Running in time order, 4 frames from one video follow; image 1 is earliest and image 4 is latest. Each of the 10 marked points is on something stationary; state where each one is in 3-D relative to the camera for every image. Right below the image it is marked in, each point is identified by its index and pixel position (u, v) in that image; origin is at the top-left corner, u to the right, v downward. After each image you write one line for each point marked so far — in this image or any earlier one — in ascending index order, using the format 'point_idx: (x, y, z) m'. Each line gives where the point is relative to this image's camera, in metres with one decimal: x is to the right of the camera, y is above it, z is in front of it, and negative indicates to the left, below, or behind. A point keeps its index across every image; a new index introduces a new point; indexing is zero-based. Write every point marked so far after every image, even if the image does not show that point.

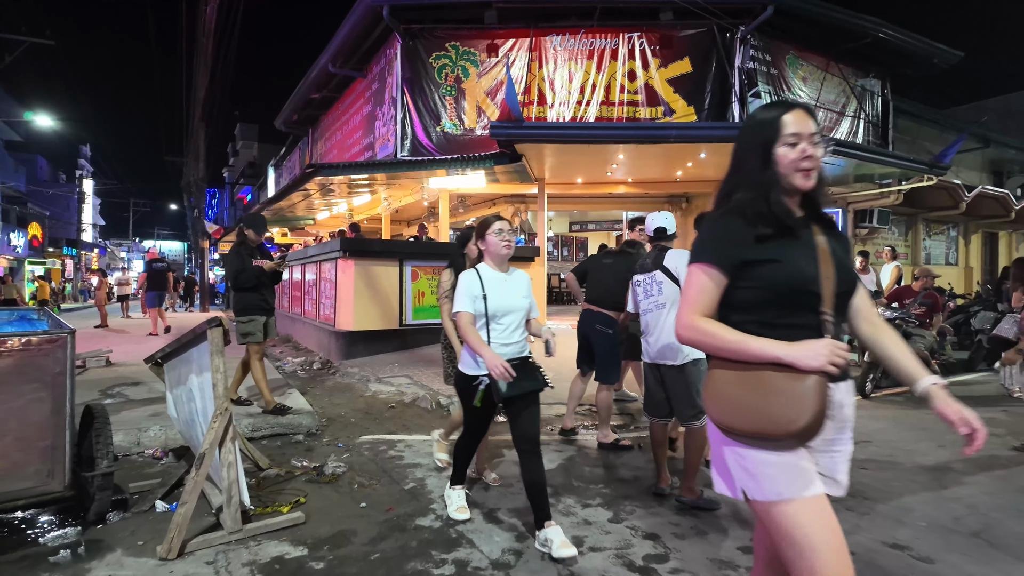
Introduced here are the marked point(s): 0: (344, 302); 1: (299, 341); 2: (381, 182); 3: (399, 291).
0: (-2.5, -0.2, +8.9) m
1: (-4.2, -1.0, +11.9) m
2: (-2.5, +2.0, +11.2) m
3: (-1.7, 0.0, +9.1) m
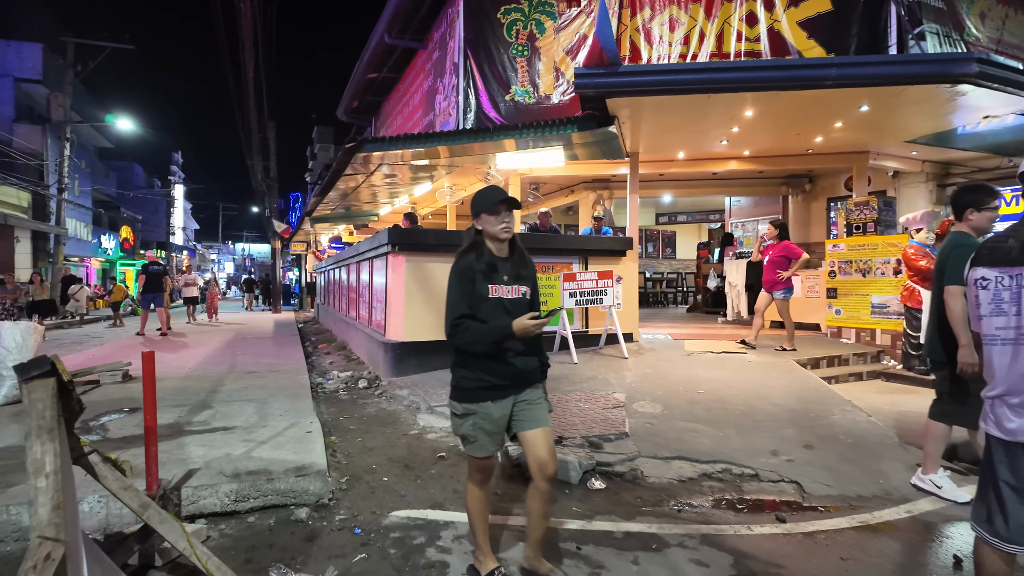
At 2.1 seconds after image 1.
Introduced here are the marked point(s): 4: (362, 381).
0: (-1.4, -0.2, +7.3) m
1: (-2.8, -1.1, +10.5) m
2: (-1.1, +2.0, +9.6) m
3: (-0.6, -0.1, +7.4) m
4: (-1.9, -1.2, +7.4) m
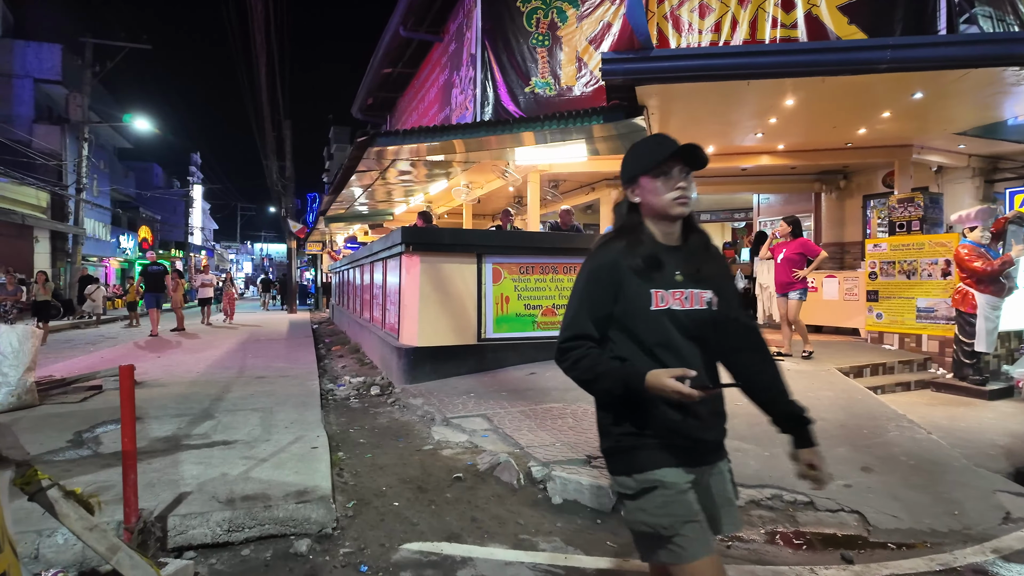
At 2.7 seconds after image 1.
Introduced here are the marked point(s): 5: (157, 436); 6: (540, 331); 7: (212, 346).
0: (-1.2, -0.3, +6.9) m
1: (-2.5, -1.1, +10.1) m
2: (-0.8, +1.9, +9.2) m
3: (-0.4, -0.1, +7.0) m
4: (-1.6, -1.2, +7.1) m
5: (-2.8, -1.2, +4.7) m
6: (+0.3, -0.5, +7.3) m
7: (-6.1, -1.2, +12.3) m
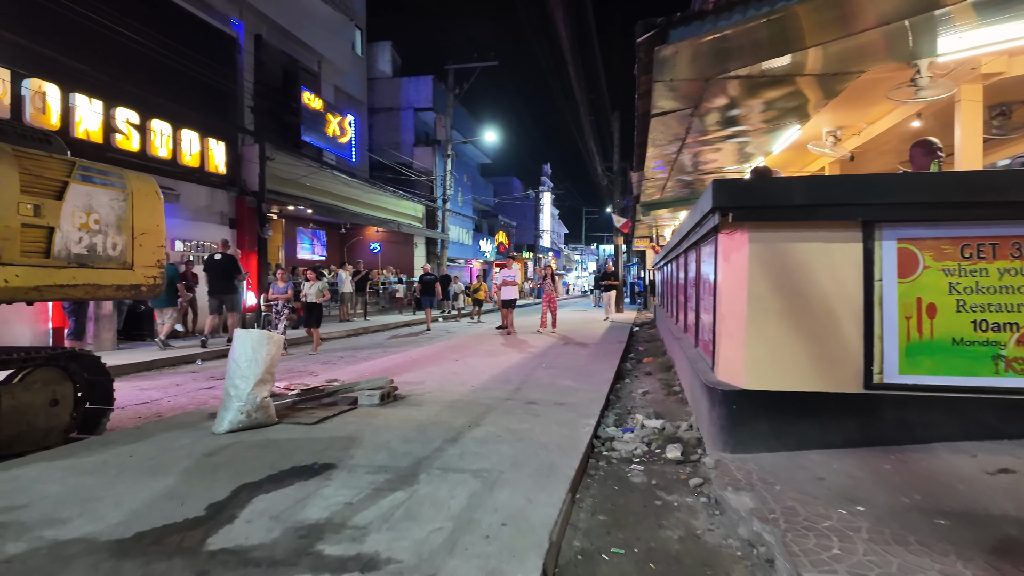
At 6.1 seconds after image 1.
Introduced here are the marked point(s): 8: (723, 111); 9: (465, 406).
0: (+1.5, -0.3, +4.1) m
1: (+2.1, -1.1, +7.5) m
2: (+3.0, +1.9, +5.8) m
3: (+2.2, -0.1, +3.7) m
4: (+1.2, -1.2, +4.4) m
5: (-1.0, -1.2, +3.0) m
6: (+3.0, -0.5, +3.6) m
7: (+0.1, -1.1, +11.3) m
8: (+2.3, +1.9, +6.6) m
9: (-0.5, -1.1, +5.7) m
